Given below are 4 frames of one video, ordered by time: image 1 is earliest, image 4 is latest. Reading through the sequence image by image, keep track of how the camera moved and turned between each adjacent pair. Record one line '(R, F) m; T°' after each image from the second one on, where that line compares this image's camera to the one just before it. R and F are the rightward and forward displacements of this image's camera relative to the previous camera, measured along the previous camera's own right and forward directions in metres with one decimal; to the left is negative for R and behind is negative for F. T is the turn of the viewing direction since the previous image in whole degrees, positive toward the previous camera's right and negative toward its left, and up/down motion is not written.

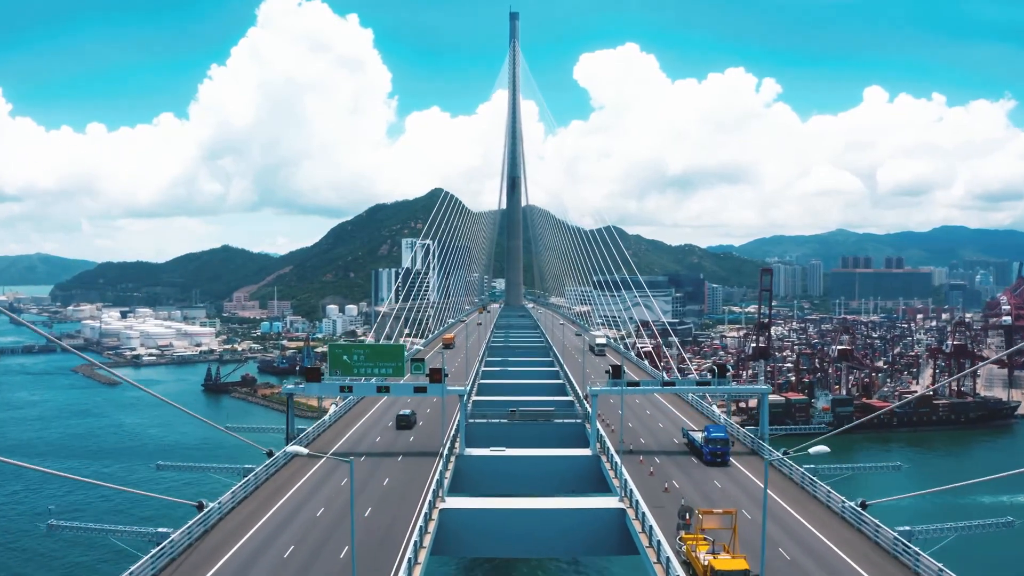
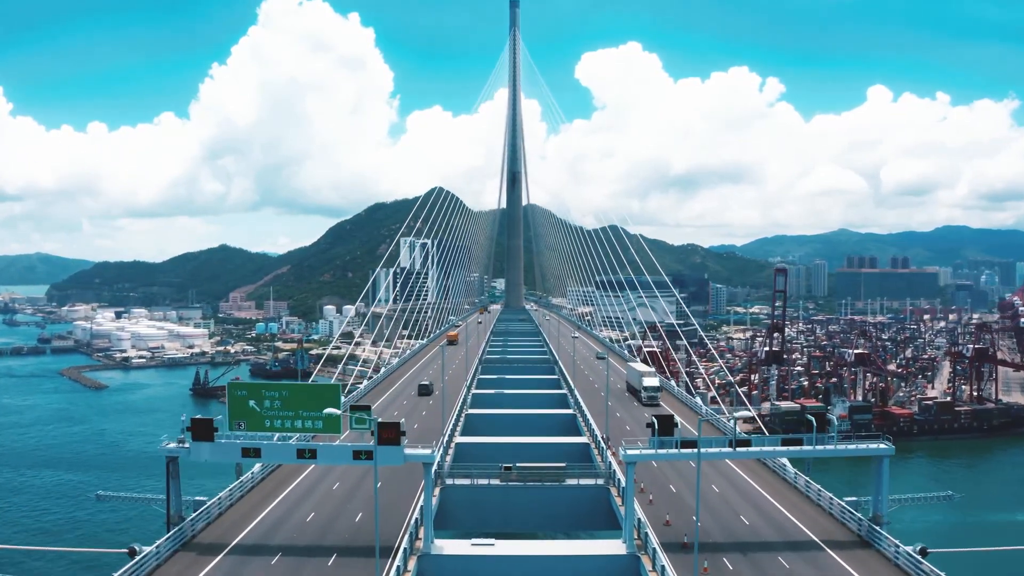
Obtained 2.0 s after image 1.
(+0.1, +0.9) m; 0°
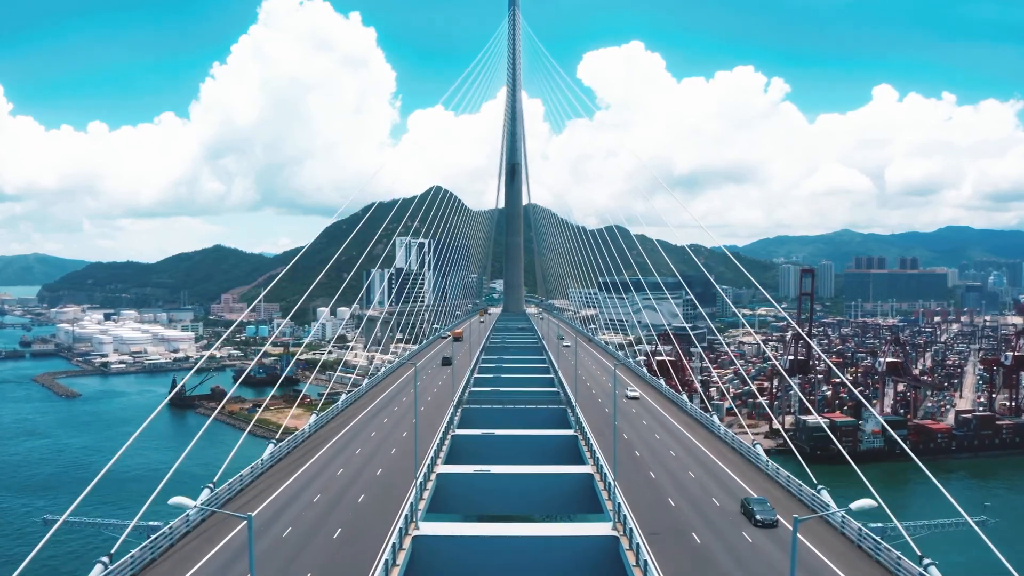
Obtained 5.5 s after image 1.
(+0.1, +1.5) m; 0°
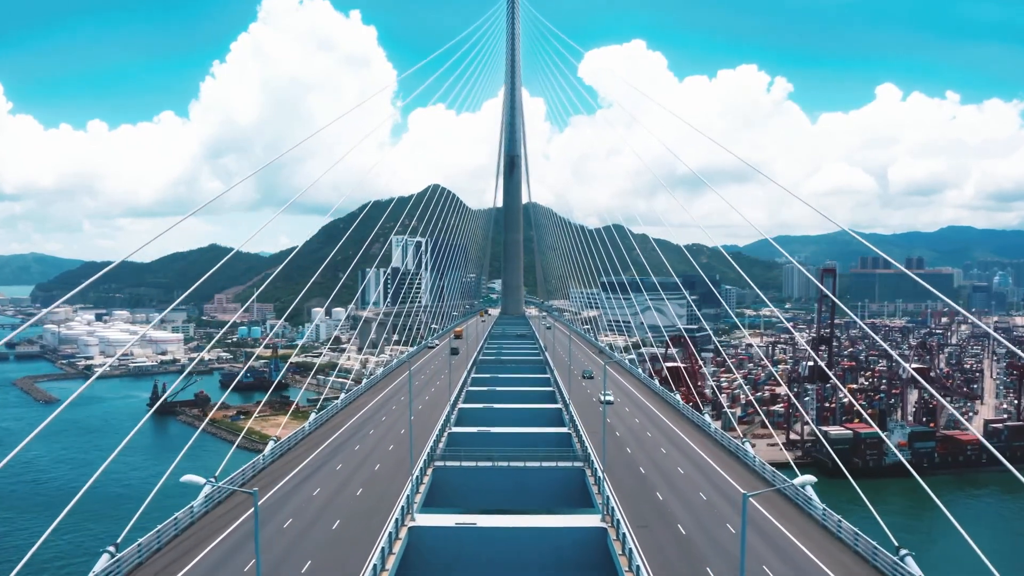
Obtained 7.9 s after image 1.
(+0.1, +1.1) m; 0°
